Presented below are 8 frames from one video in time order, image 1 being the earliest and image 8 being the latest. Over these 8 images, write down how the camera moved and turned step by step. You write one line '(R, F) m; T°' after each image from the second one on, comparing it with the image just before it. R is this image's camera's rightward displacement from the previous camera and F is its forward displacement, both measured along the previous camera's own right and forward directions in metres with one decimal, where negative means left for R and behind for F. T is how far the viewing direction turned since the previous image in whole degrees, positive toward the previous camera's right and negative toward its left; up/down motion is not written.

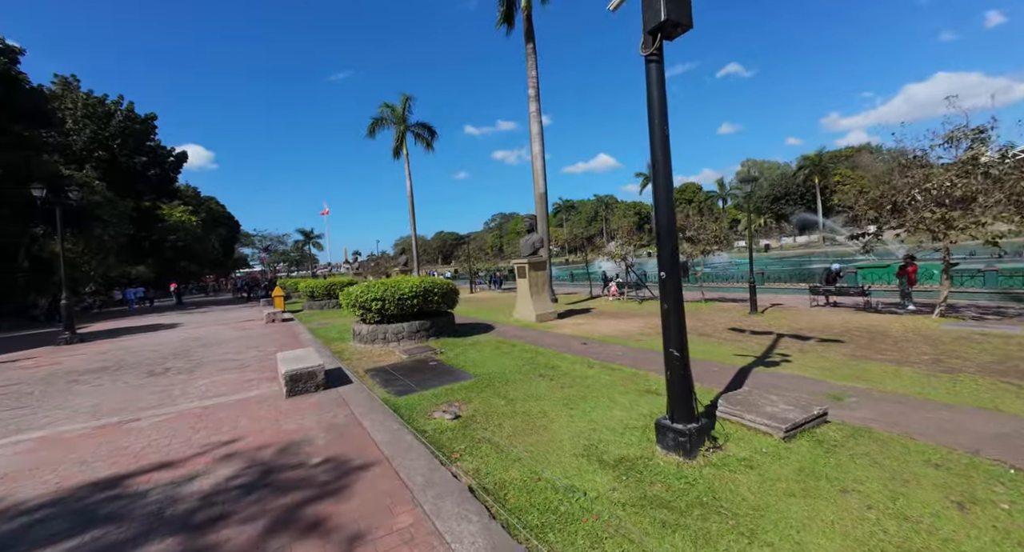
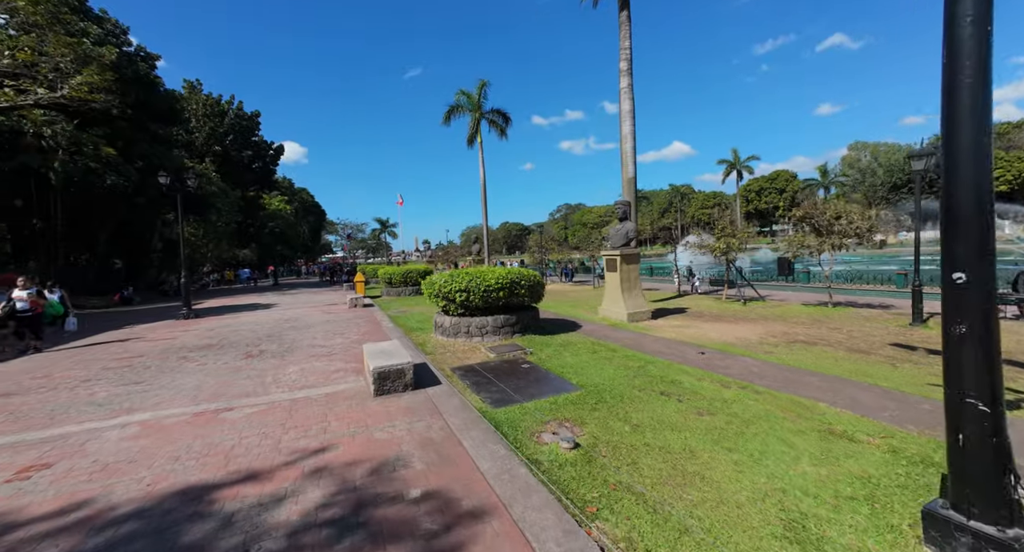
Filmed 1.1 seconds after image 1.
(-0.6, +0.8) m; -9°
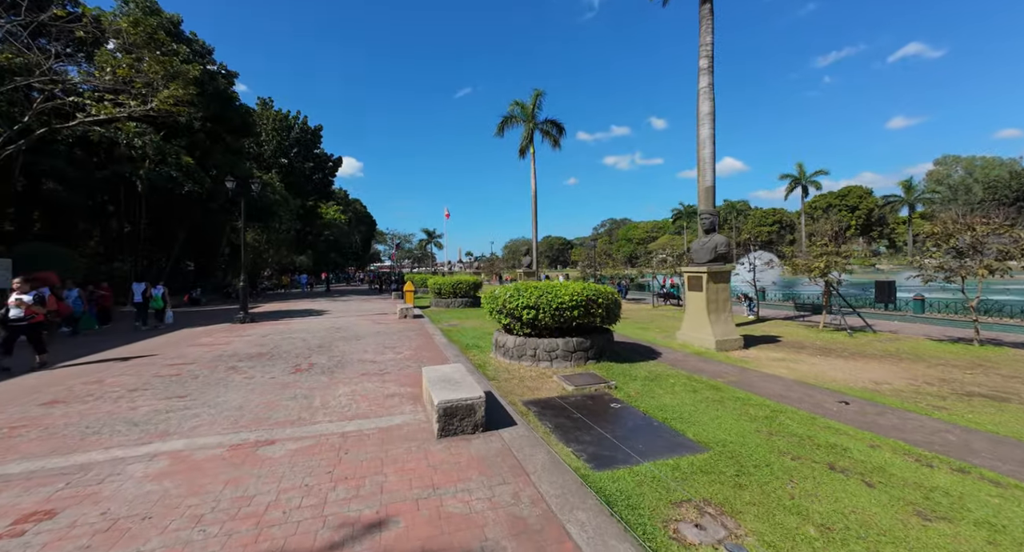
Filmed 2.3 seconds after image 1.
(-0.6, +1.0) m; -6°
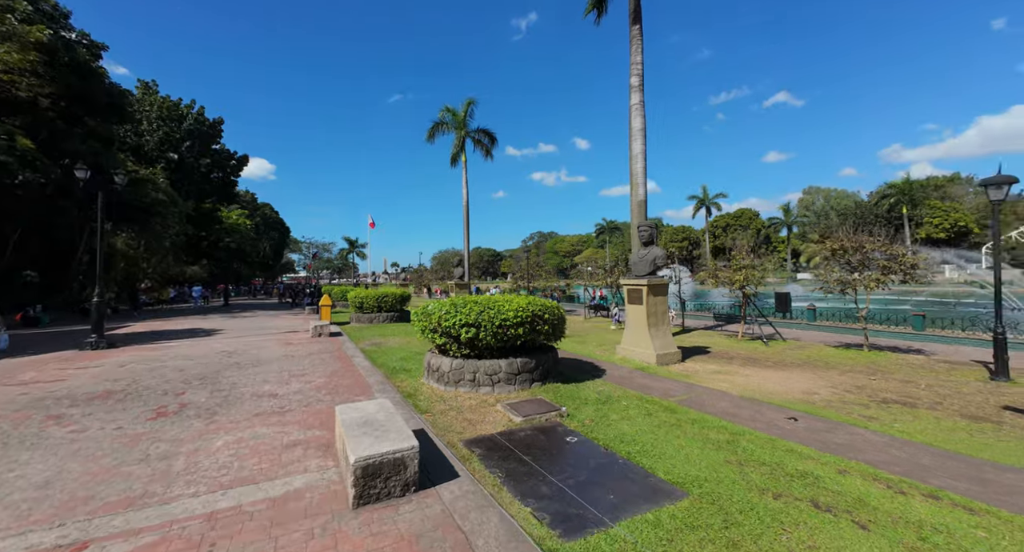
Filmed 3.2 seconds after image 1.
(-0.1, +0.8) m; +10°
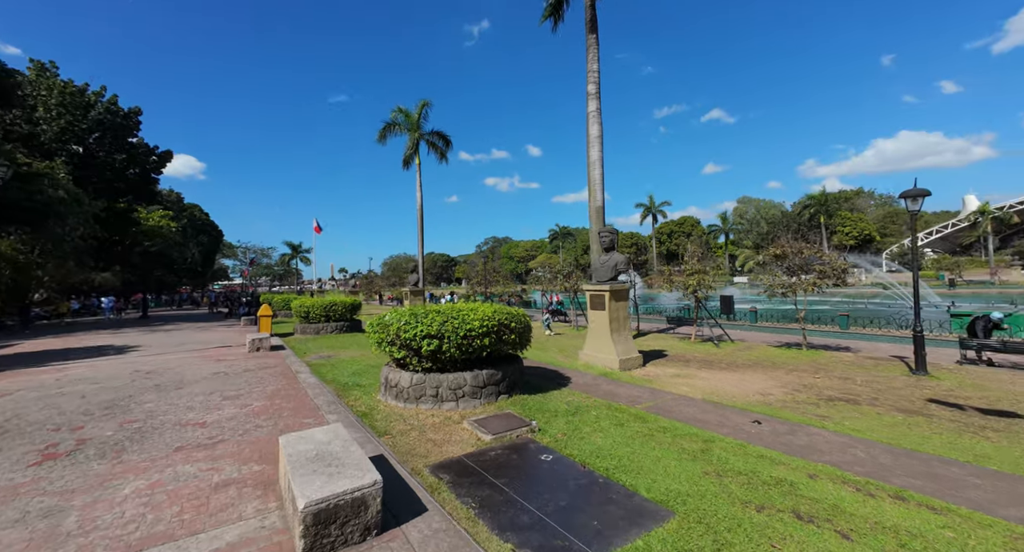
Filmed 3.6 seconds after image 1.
(-0.2, +0.3) m; +6°
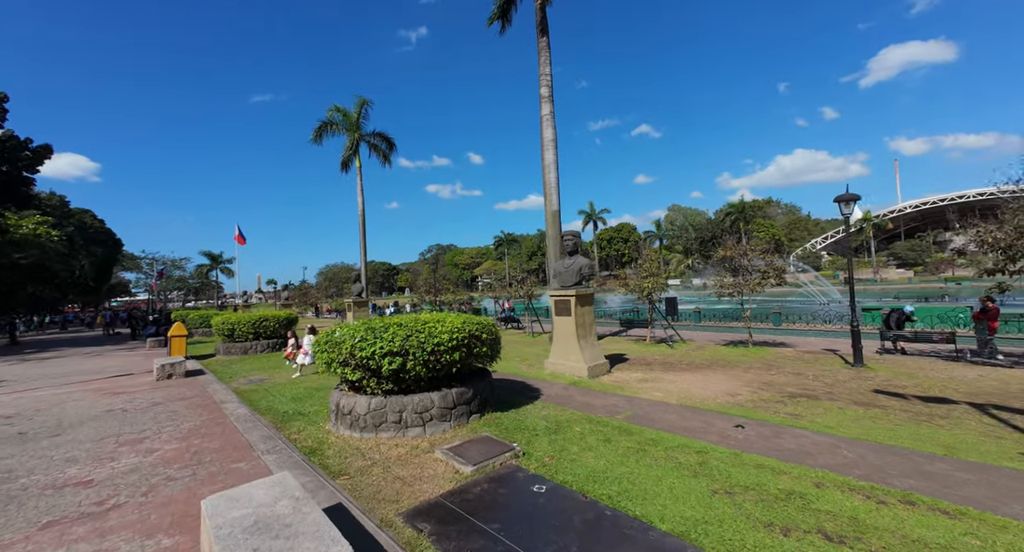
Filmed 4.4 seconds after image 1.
(-0.4, +0.6) m; +8°
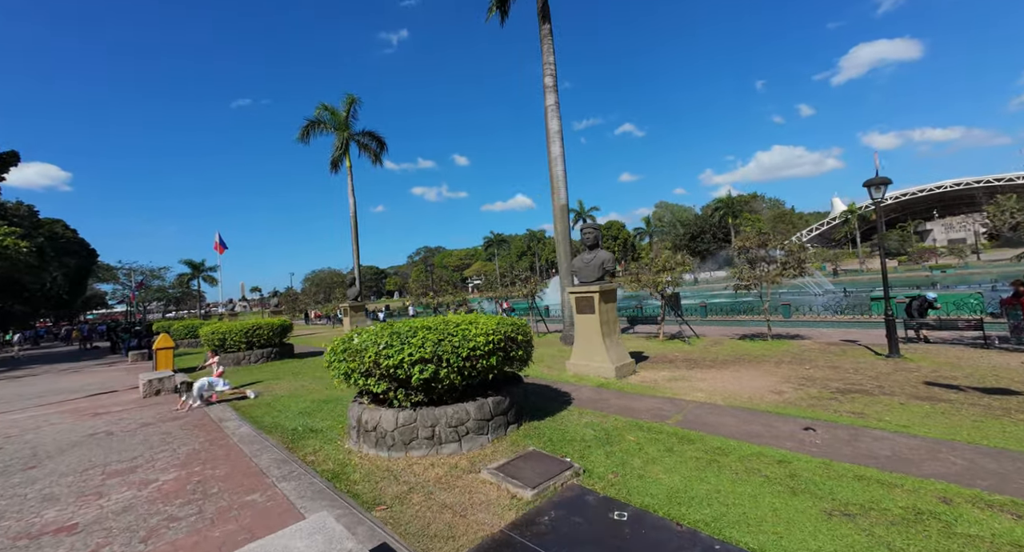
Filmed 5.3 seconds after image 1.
(-0.6, +0.6) m; +2°
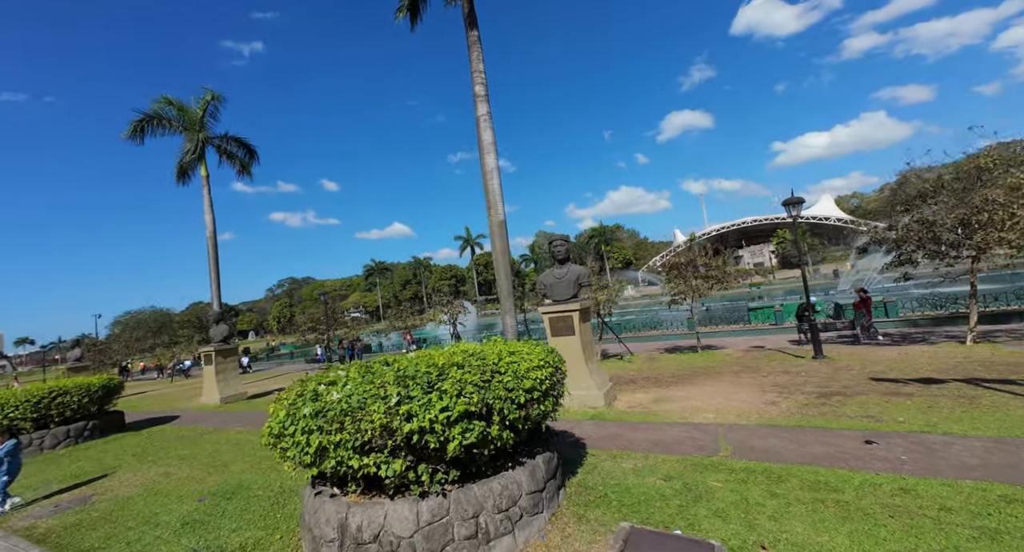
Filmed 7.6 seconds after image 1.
(-1.4, +1.5) m; +17°
